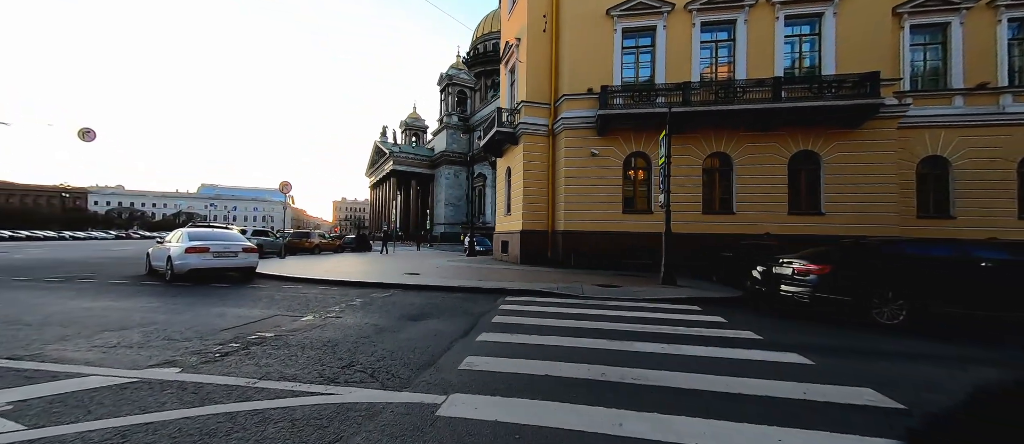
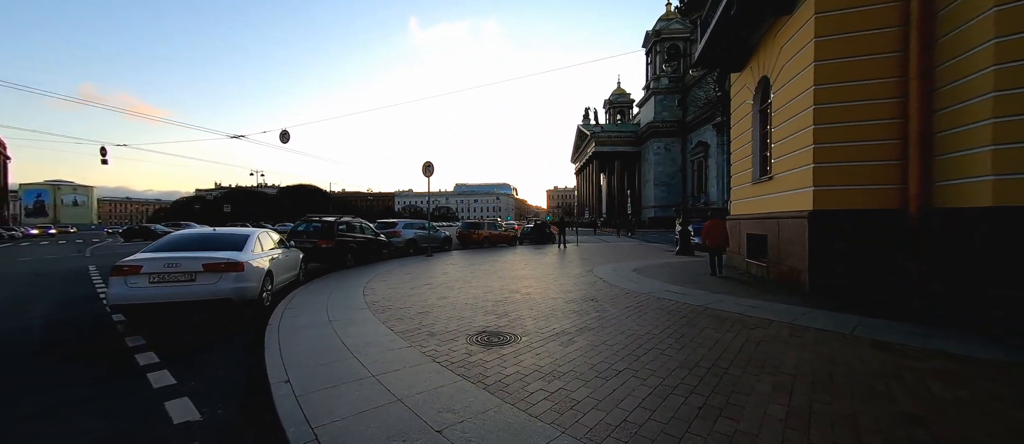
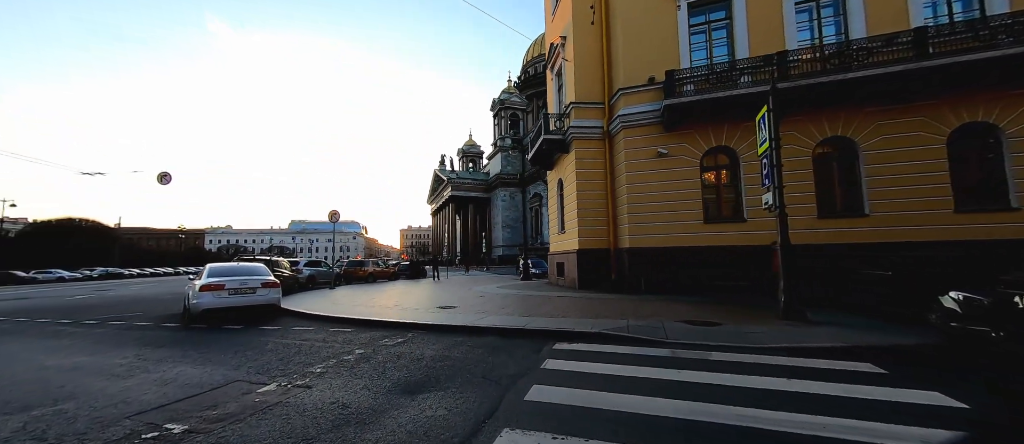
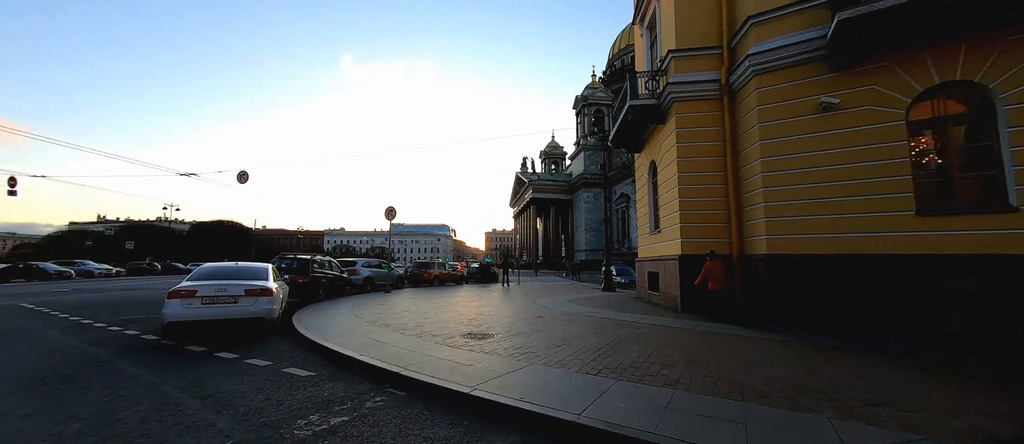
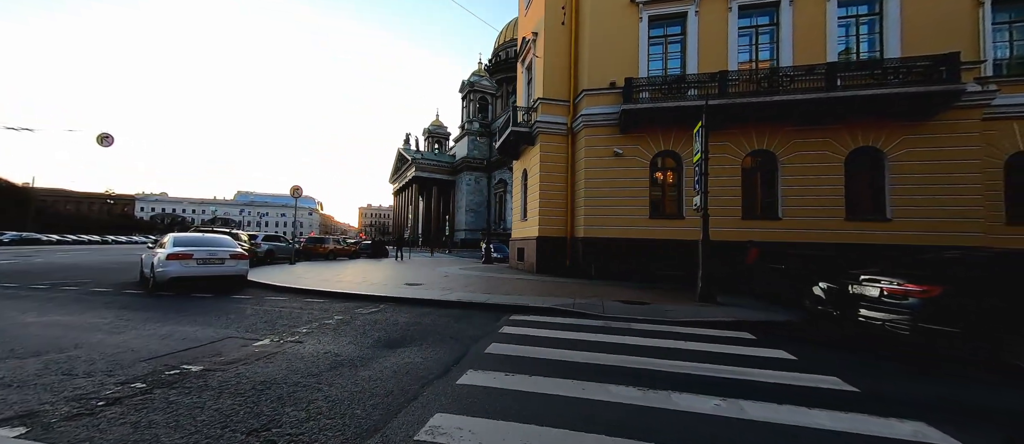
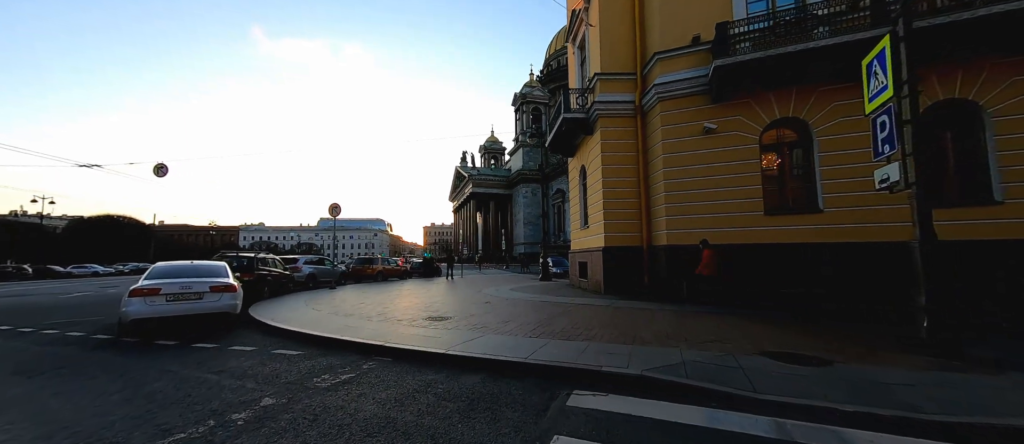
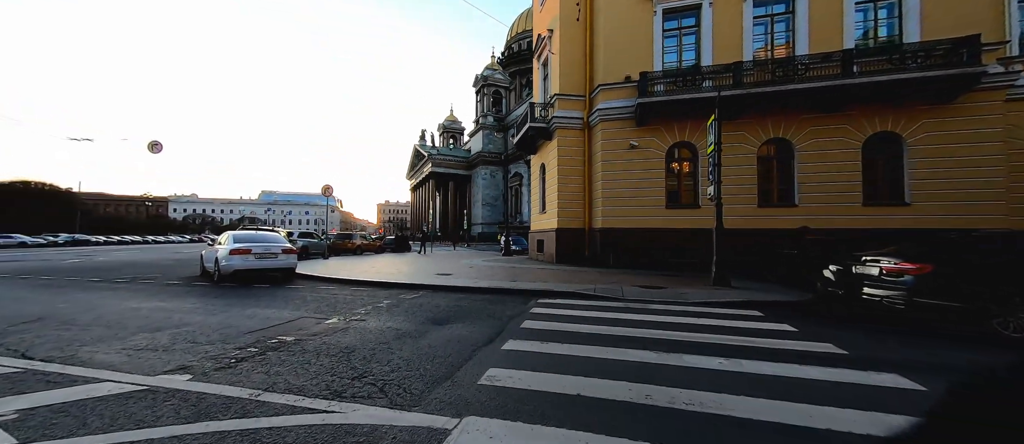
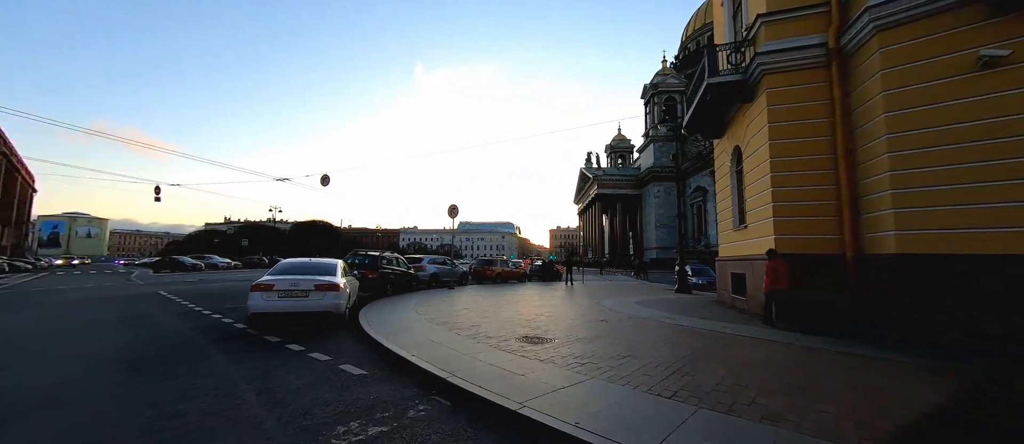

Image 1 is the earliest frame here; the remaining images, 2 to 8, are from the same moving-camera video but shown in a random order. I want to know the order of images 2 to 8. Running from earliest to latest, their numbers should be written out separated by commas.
7, 5, 3, 6, 4, 8, 2
